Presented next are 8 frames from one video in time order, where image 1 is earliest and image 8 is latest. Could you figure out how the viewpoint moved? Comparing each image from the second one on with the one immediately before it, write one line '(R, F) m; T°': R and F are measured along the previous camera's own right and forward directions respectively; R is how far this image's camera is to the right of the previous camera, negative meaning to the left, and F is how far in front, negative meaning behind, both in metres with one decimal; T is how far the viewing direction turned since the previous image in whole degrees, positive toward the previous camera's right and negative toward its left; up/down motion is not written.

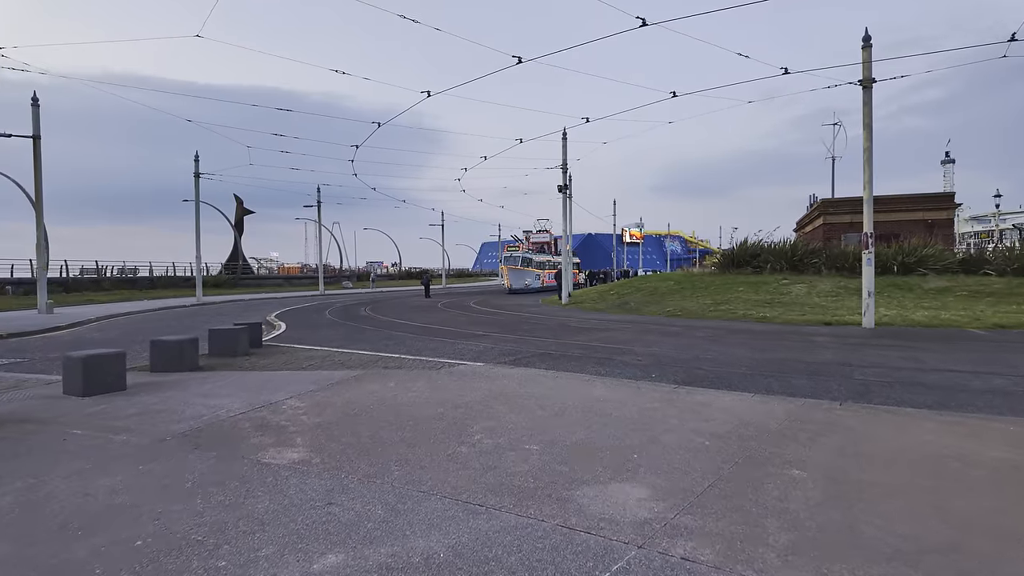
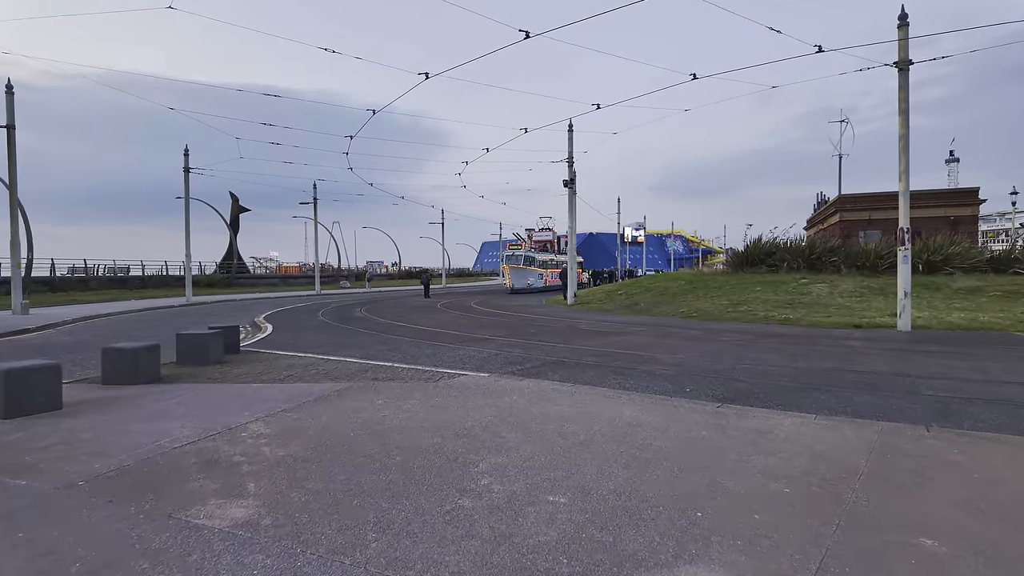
(-0.1, +1.5) m; 0°
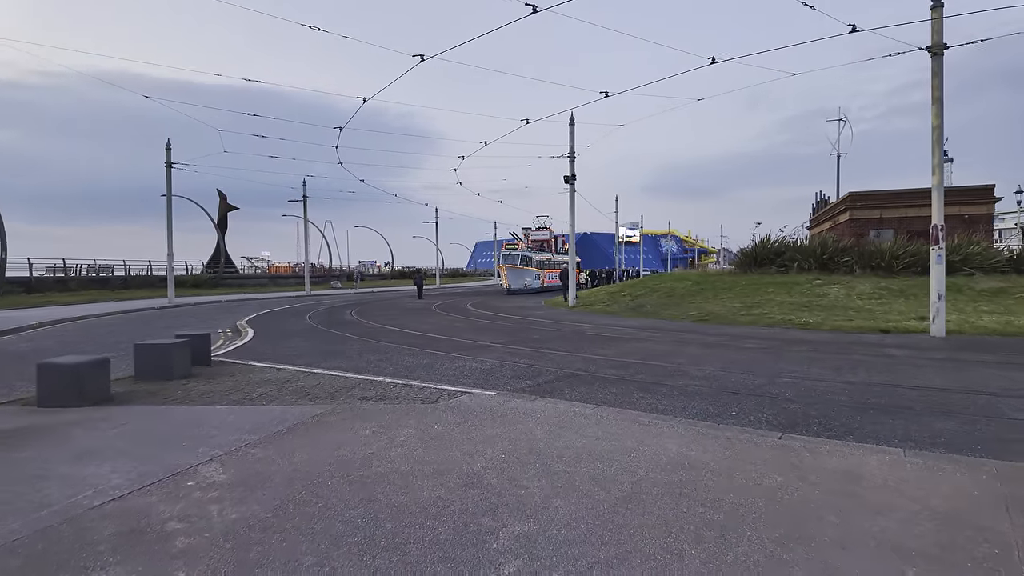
(-0.3, +1.4) m; +1°
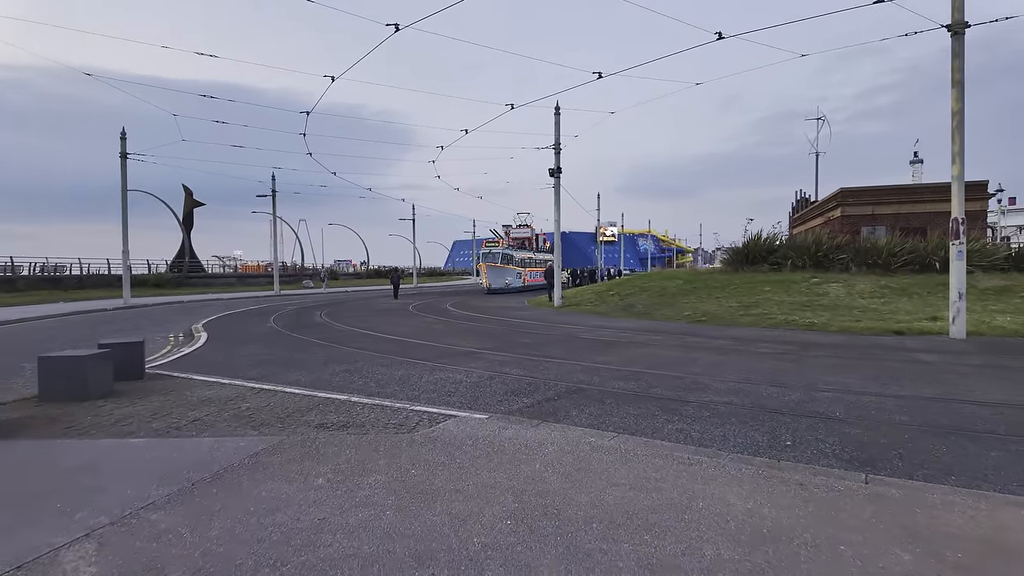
(-0.2, +1.6) m; +2°
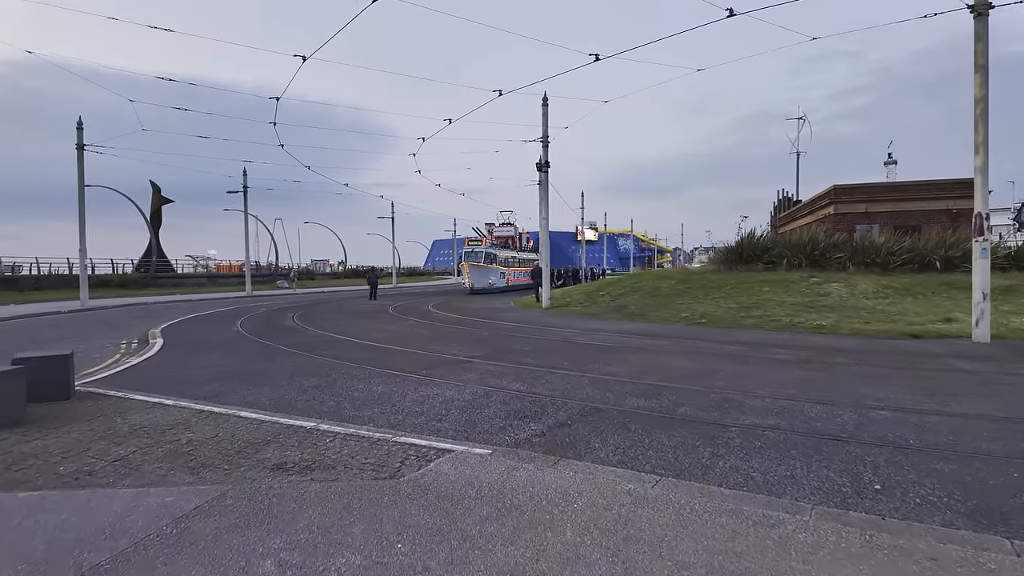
(-0.3, +1.4) m; +2°
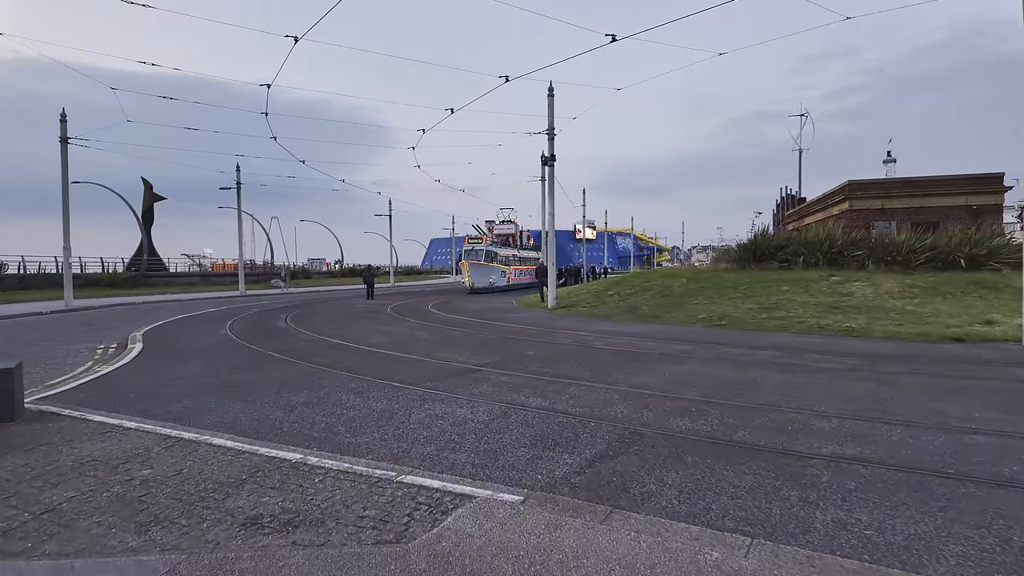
(-0.3, +1.2) m; 0°
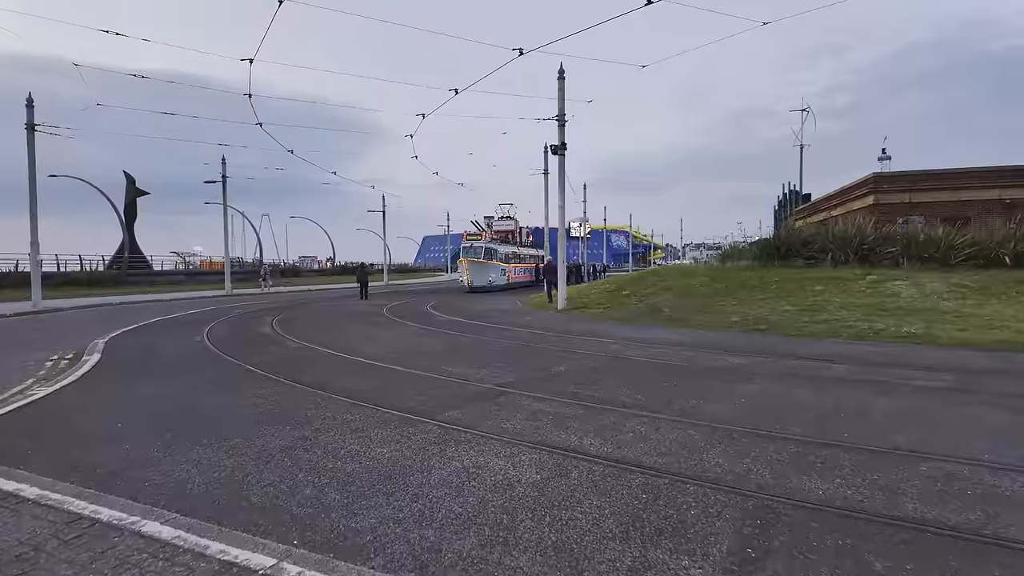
(-0.6, +1.9) m; +1°
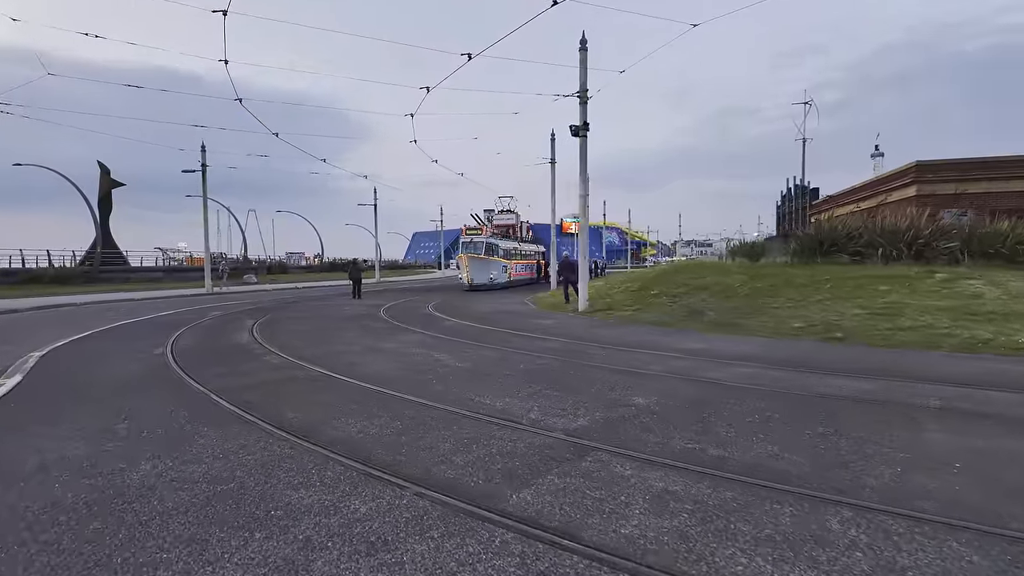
(-0.9, +2.7) m; +1°
